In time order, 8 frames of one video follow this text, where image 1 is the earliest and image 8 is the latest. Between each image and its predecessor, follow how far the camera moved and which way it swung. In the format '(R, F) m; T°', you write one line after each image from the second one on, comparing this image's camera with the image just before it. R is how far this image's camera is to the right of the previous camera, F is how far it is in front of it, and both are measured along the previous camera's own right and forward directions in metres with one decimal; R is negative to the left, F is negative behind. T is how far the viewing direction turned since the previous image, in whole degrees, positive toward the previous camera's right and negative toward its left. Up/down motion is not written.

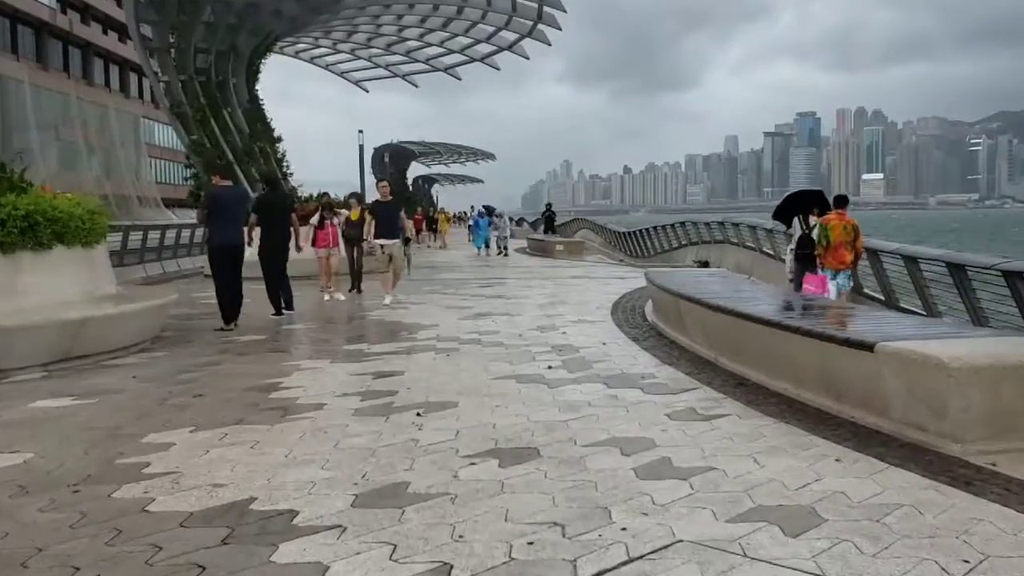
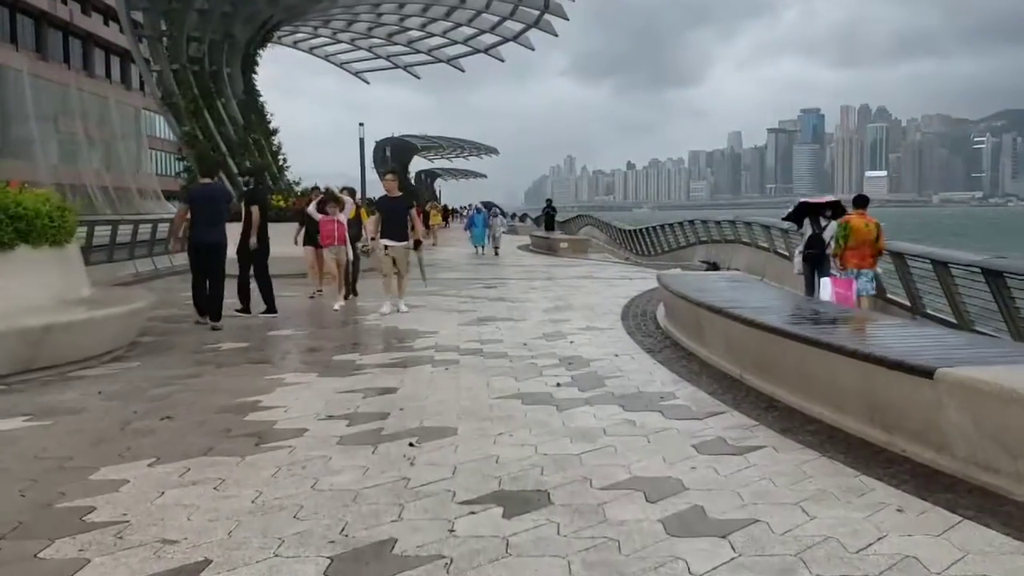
(0.0, +0.8) m; 0°
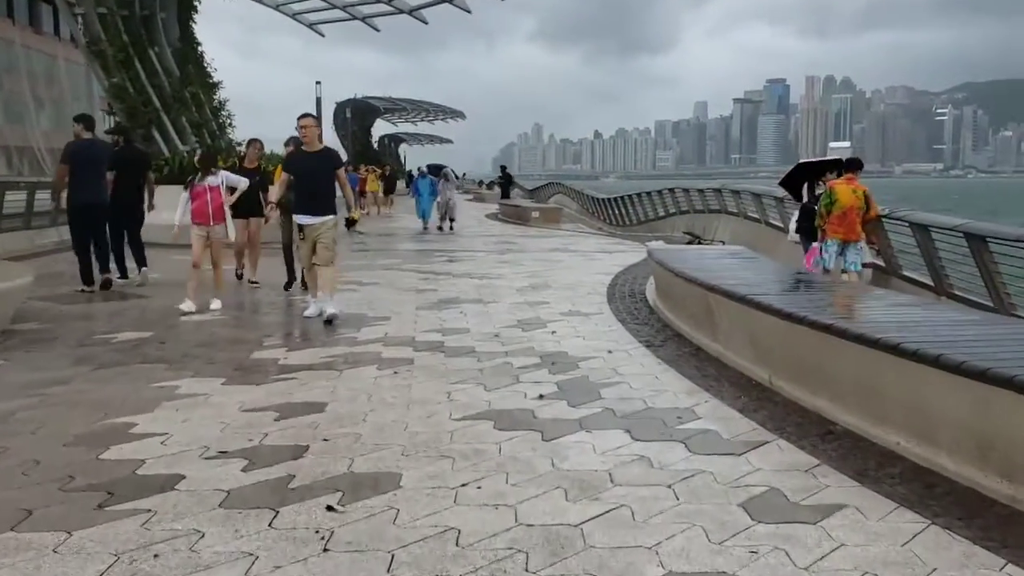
(0.0, +1.8) m; +2°
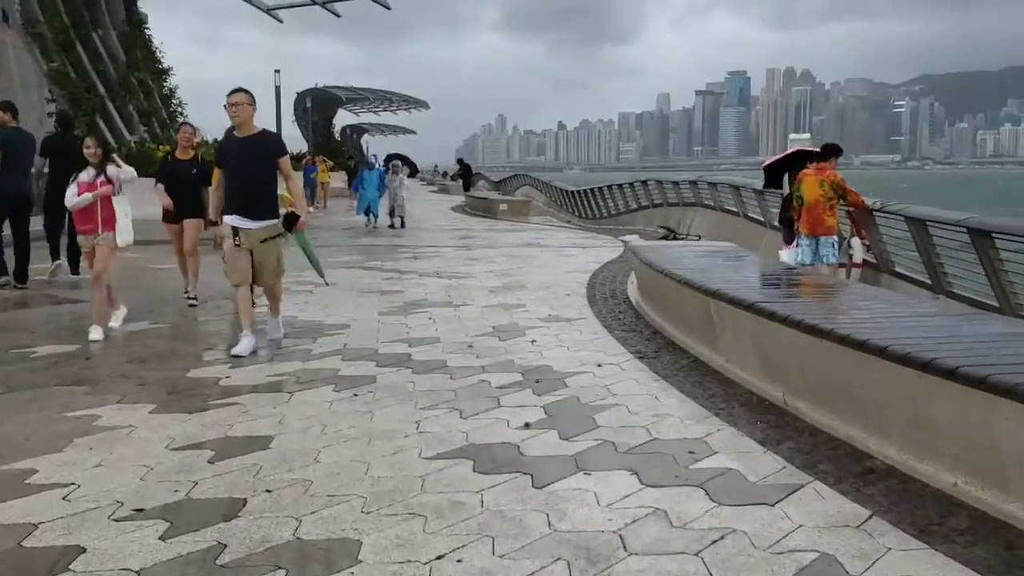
(-0.1, +0.8) m; +2°
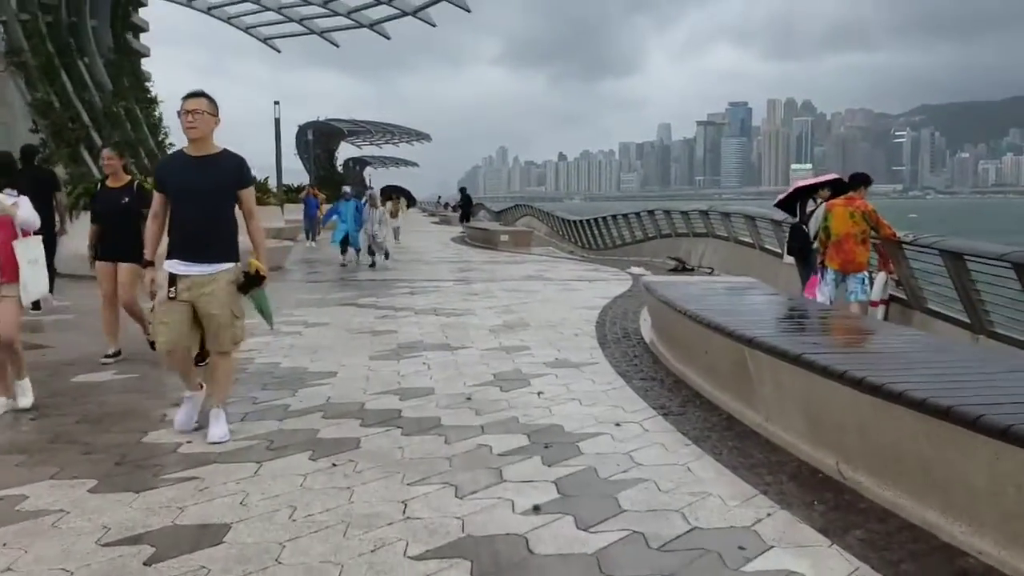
(0.0, +0.8) m; 0°
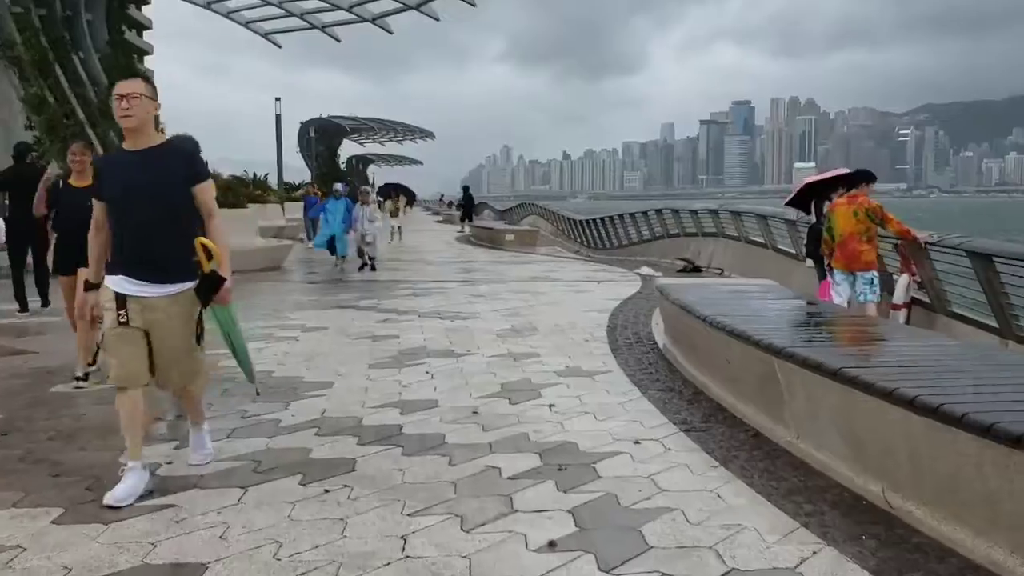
(0.0, +0.5) m; 0°
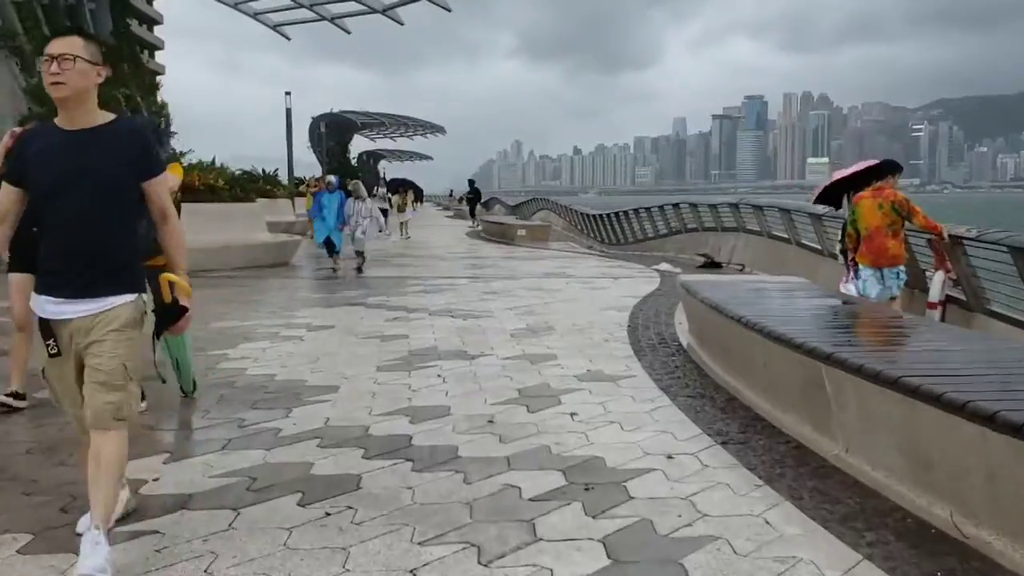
(0.0, +0.5) m; -1°
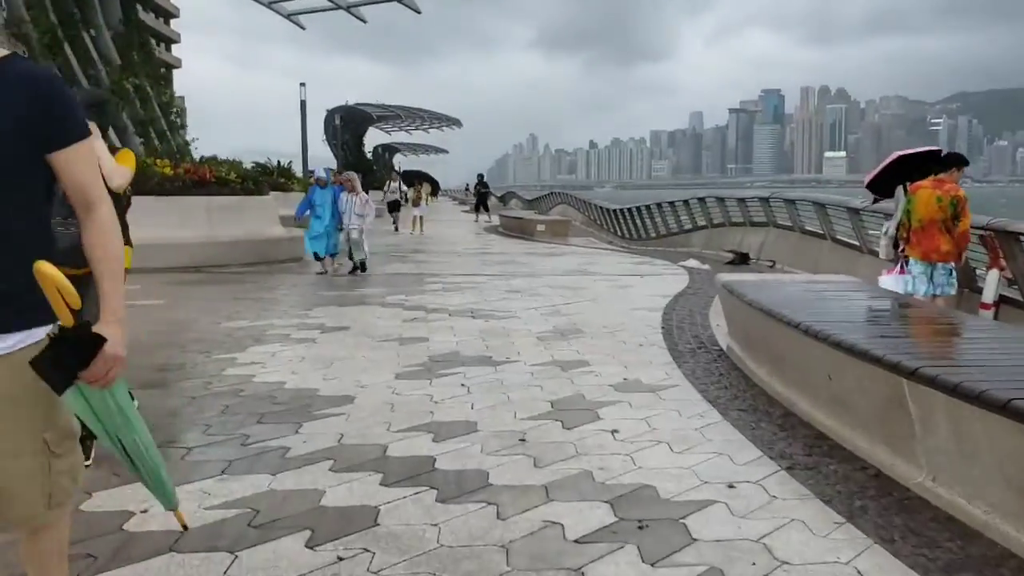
(-0.1, +0.6) m; -1°
